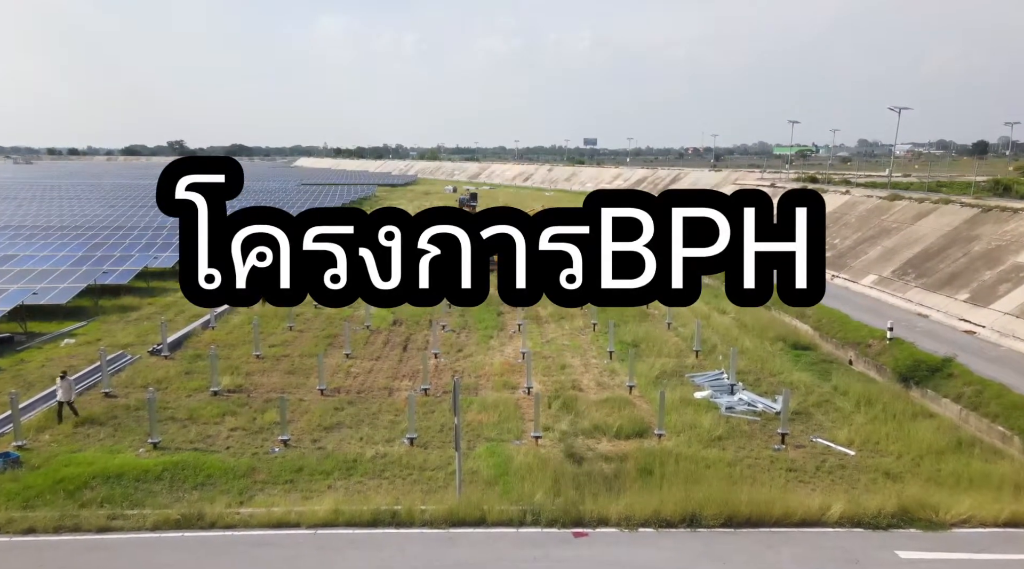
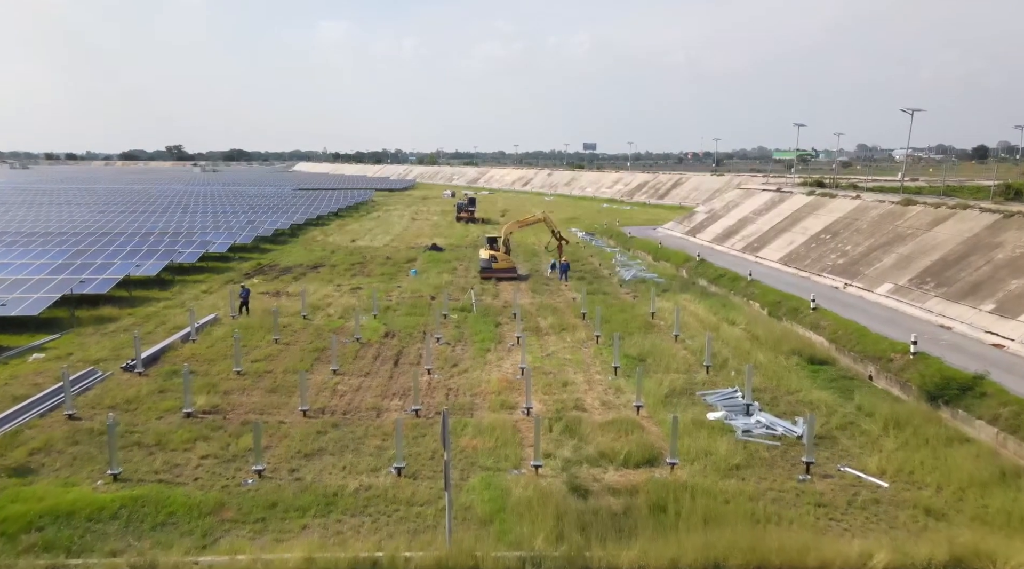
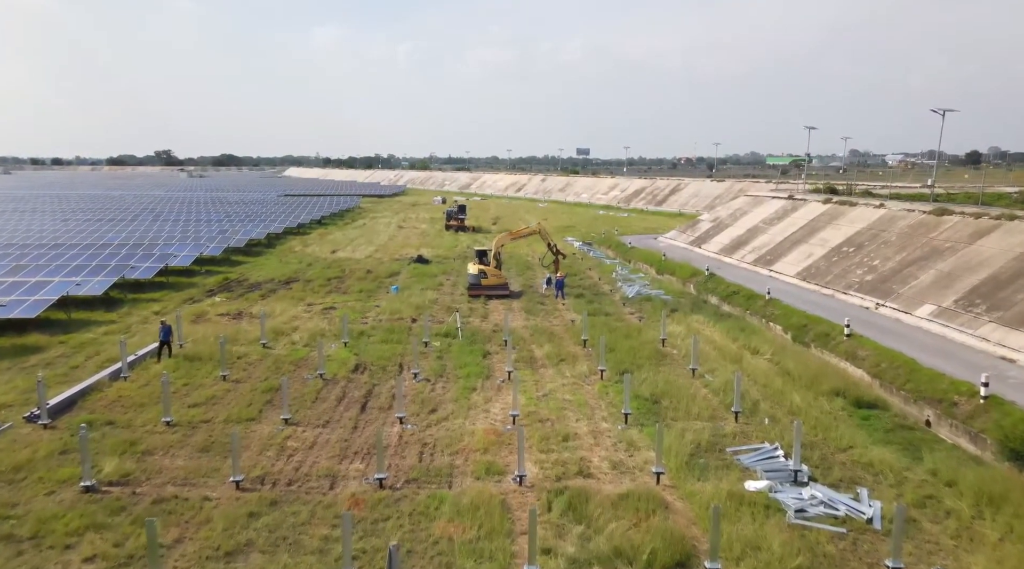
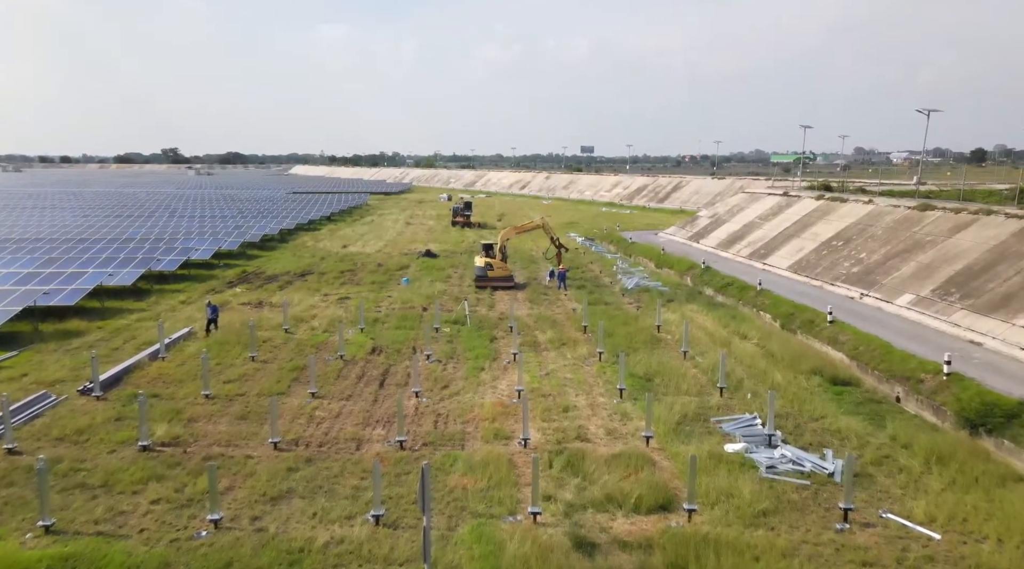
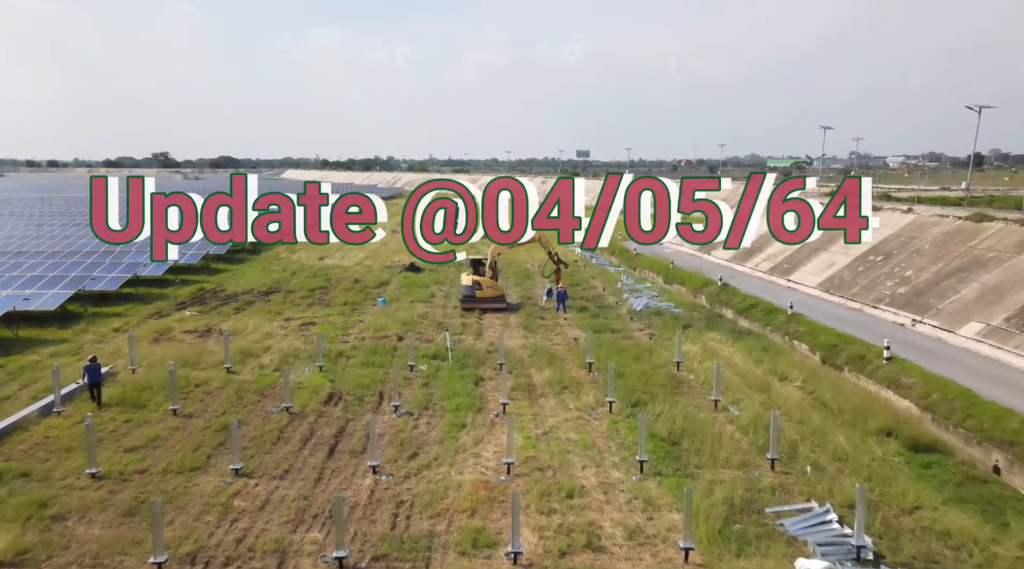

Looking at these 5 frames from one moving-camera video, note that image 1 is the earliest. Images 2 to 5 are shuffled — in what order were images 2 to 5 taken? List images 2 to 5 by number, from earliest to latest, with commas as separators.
2, 4, 3, 5
